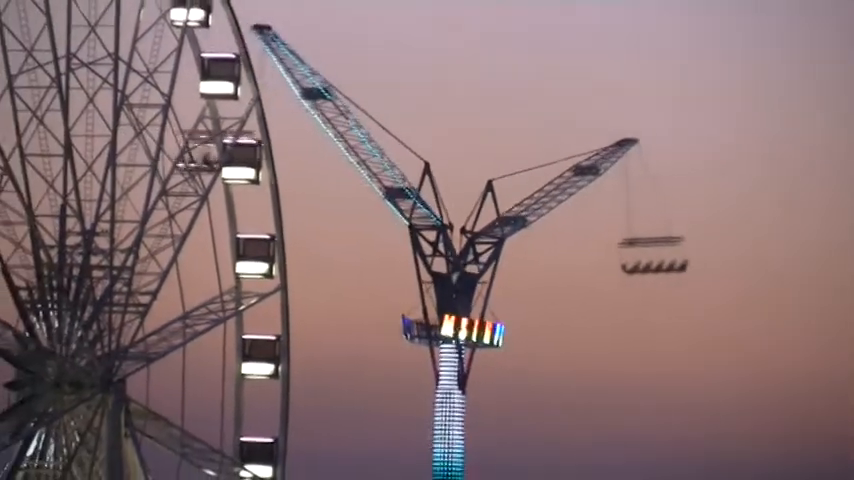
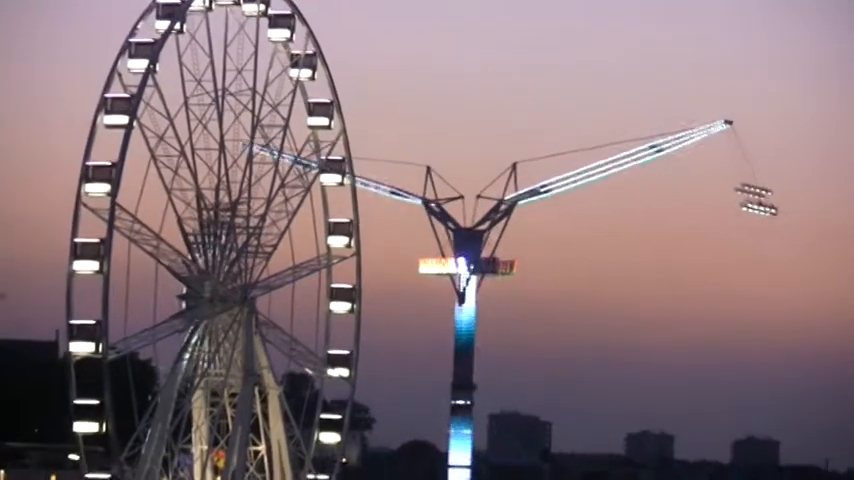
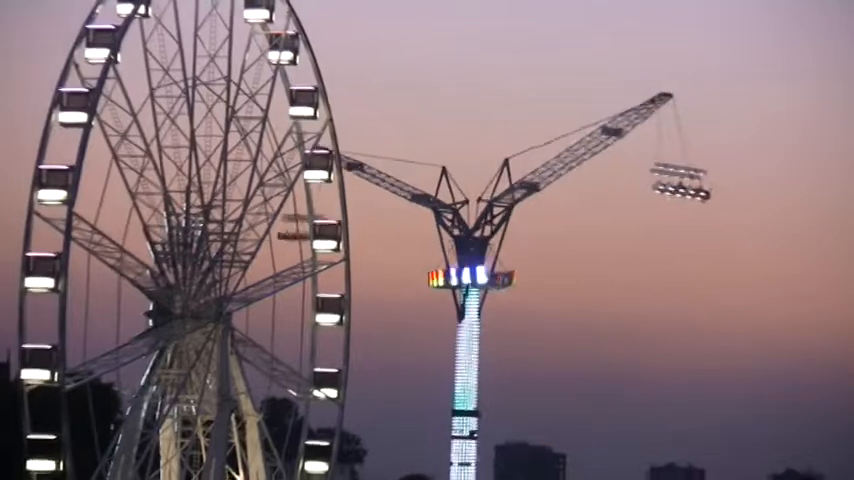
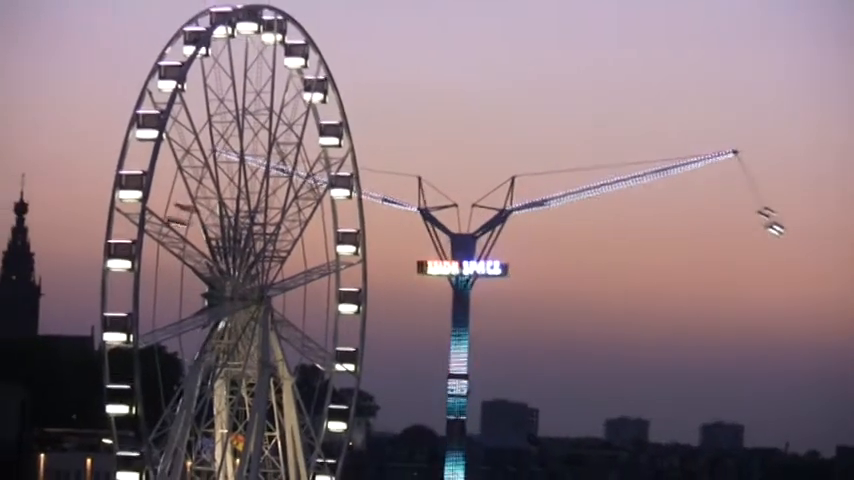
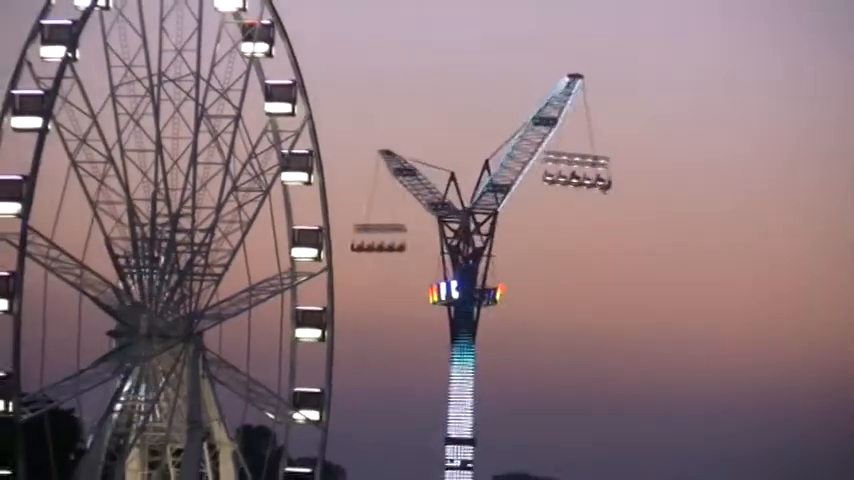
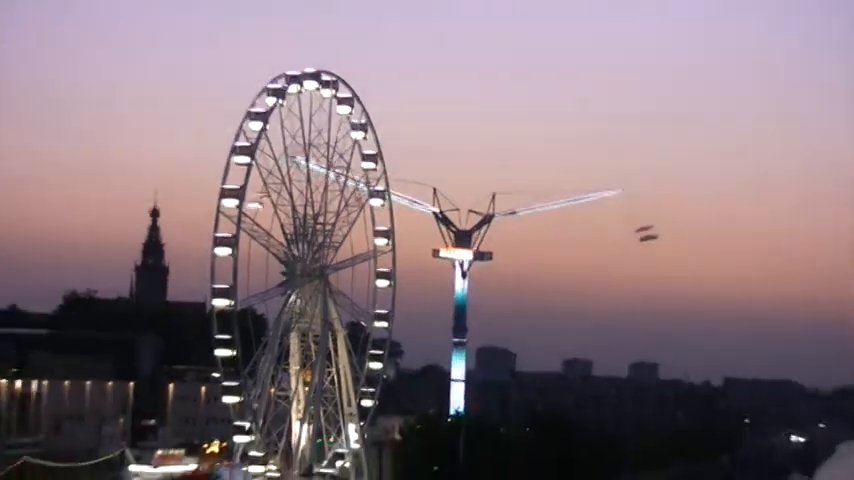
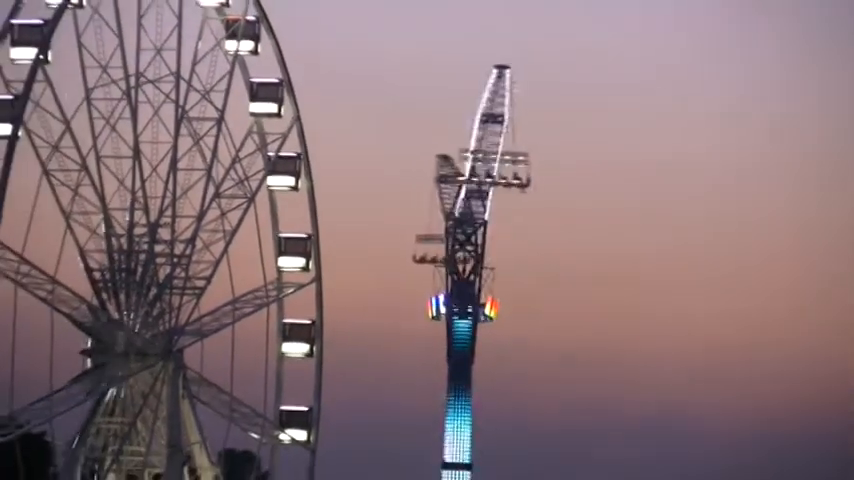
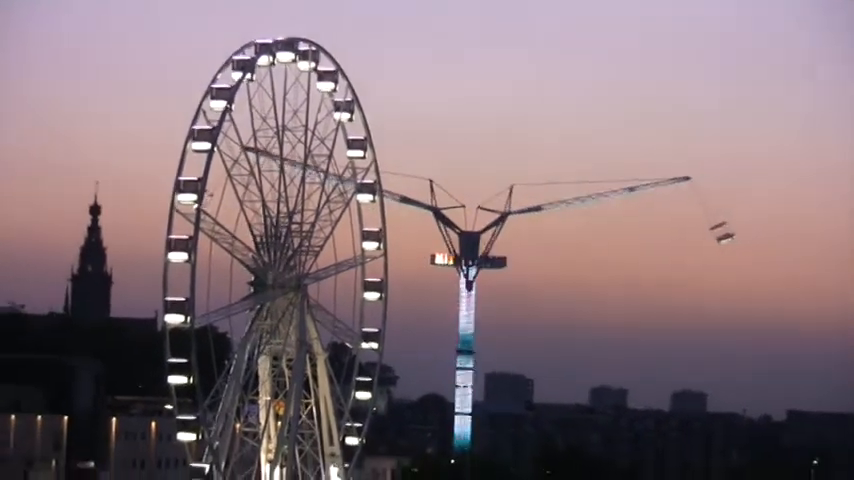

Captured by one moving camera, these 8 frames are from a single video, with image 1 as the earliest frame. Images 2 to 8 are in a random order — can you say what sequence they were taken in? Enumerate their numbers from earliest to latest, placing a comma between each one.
7, 5, 3, 2, 4, 8, 6
